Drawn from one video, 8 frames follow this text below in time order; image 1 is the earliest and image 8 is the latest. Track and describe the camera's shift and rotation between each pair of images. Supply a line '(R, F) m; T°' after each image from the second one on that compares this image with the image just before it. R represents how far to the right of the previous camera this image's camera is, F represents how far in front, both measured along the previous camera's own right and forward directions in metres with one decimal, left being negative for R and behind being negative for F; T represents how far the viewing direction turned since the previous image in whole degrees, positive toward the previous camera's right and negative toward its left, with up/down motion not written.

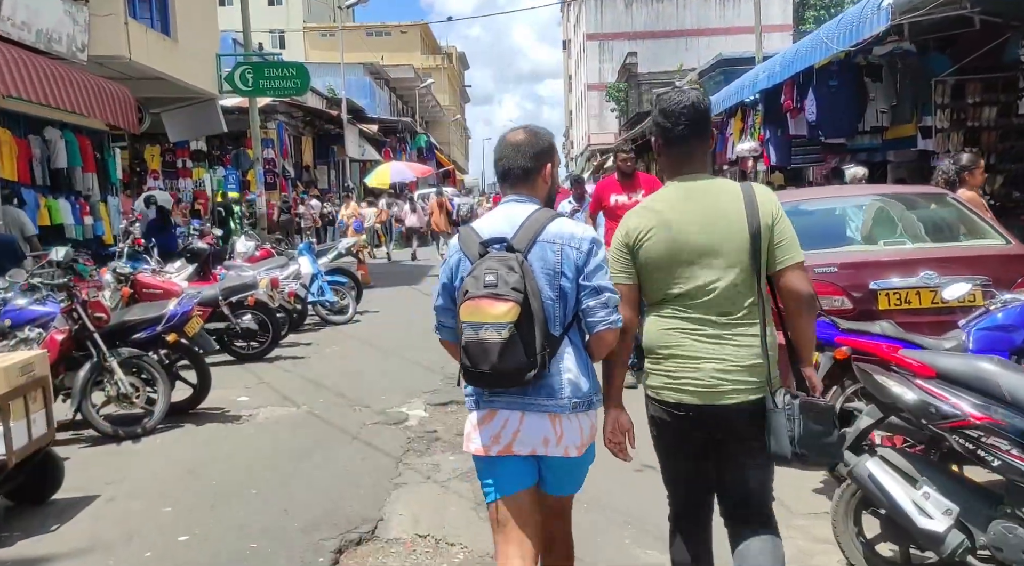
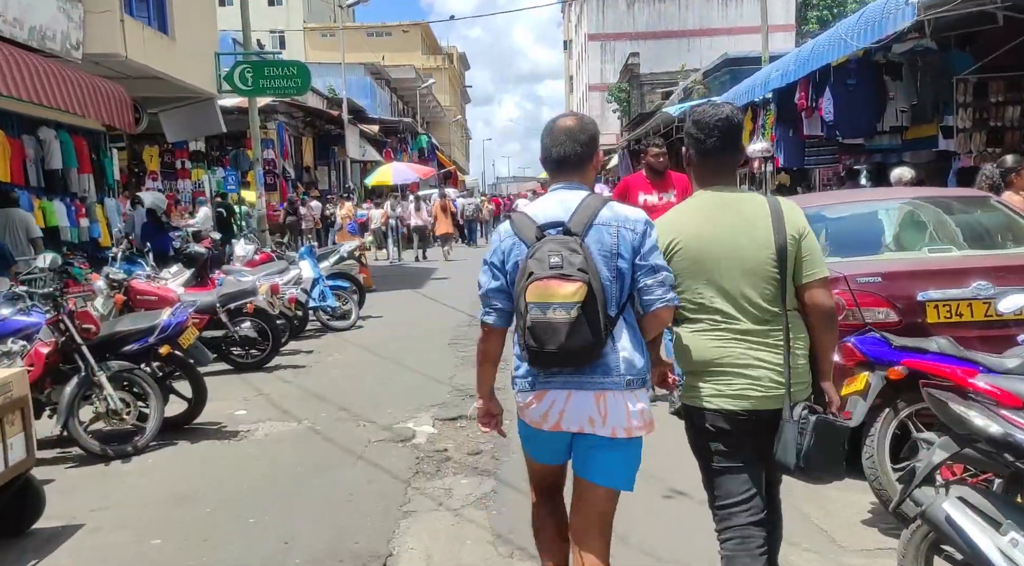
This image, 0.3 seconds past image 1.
(-0.1, +0.4) m; 0°
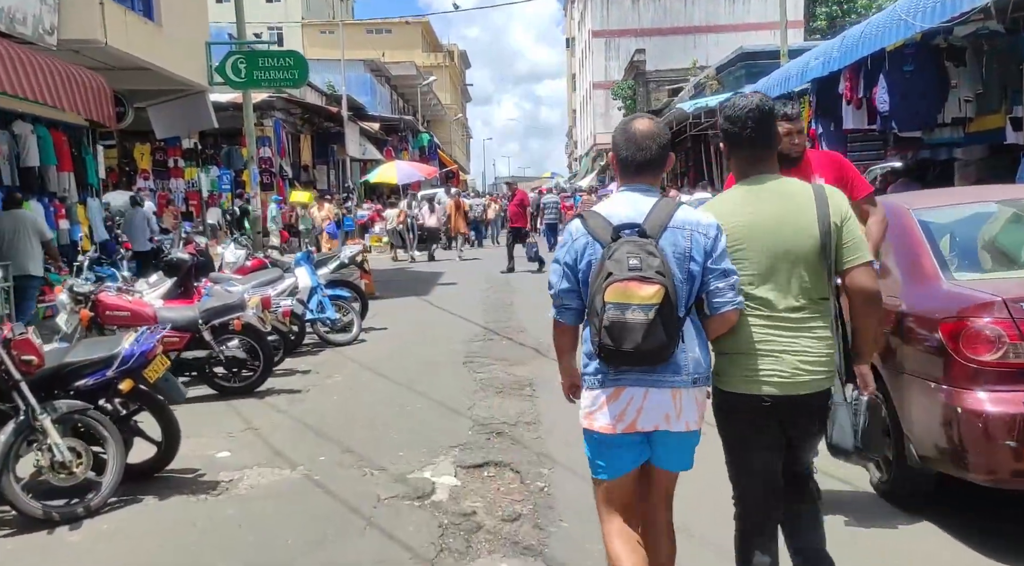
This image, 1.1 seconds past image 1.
(-0.2, +1.2) m; 0°
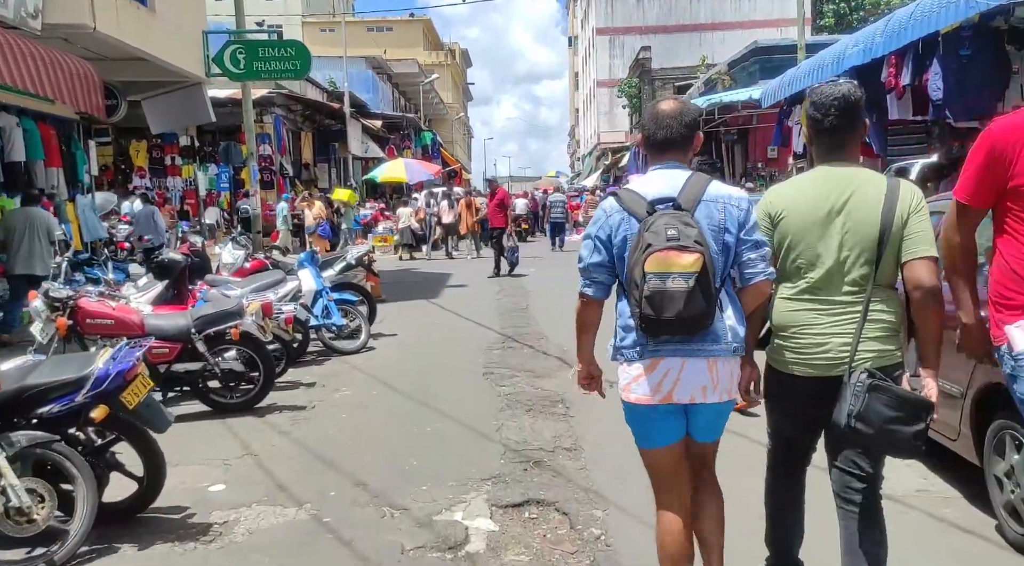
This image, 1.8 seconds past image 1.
(-0.2, +0.8) m; 0°
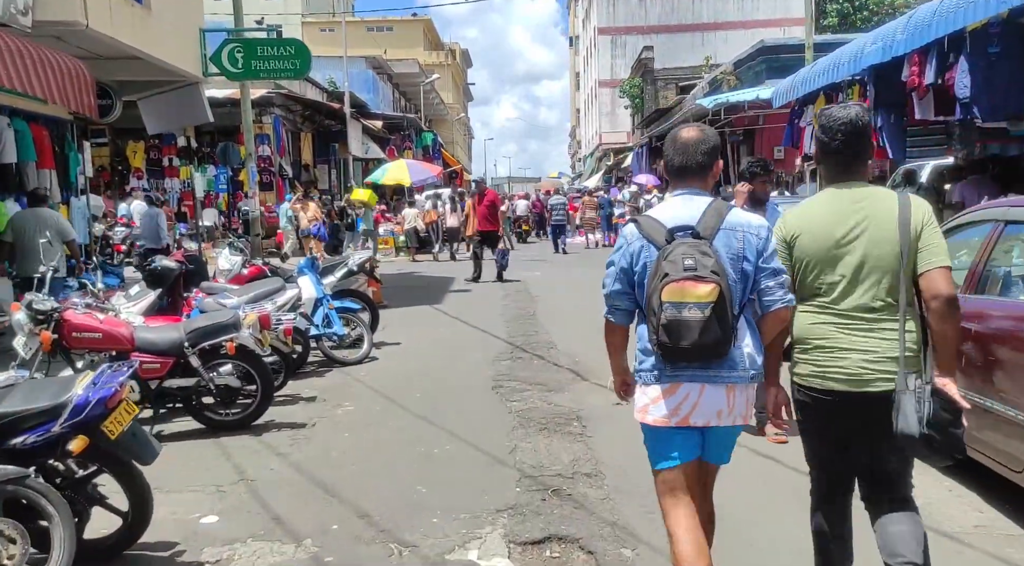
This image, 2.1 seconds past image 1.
(-0.1, +0.4) m; 0°
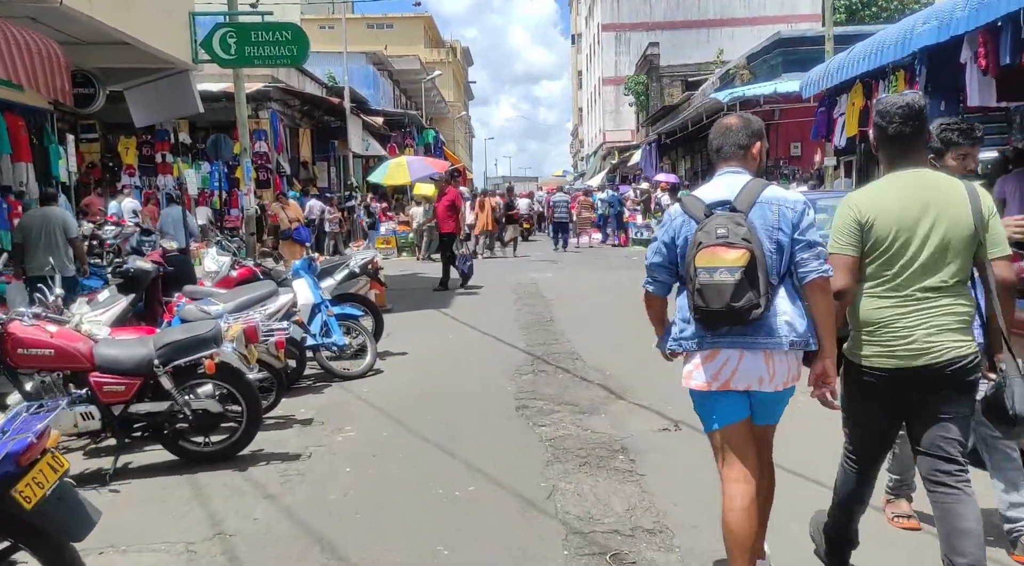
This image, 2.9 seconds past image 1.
(-0.2, +1.1) m; 0°
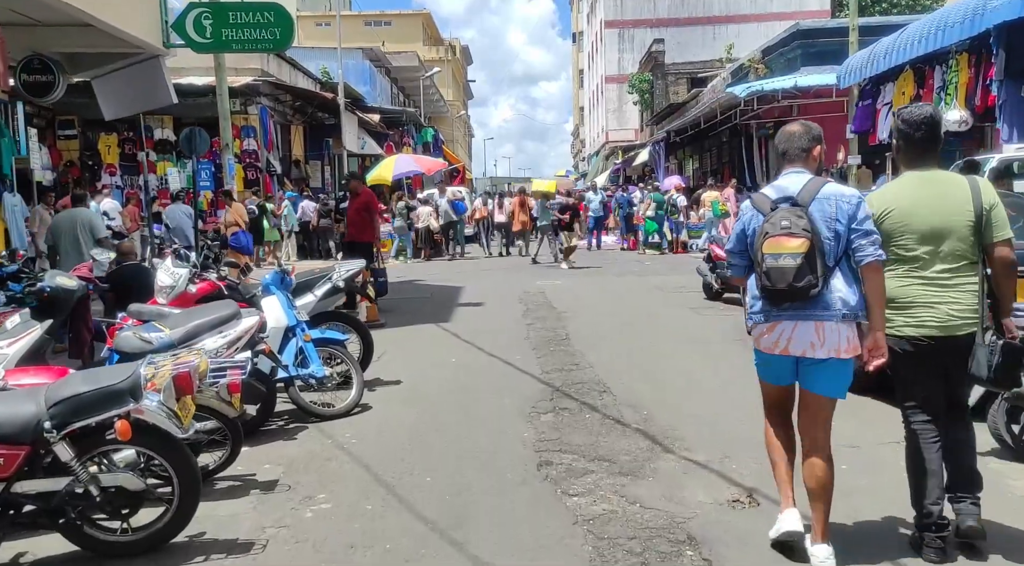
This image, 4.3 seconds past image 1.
(-0.1, +1.5) m; 0°
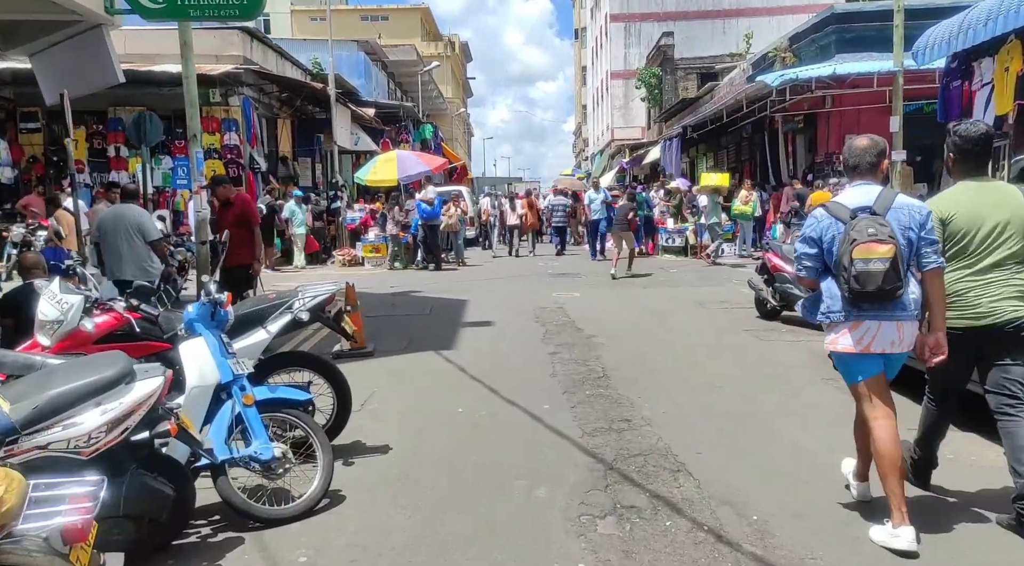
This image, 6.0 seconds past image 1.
(-0.2, +2.3) m; 0°
